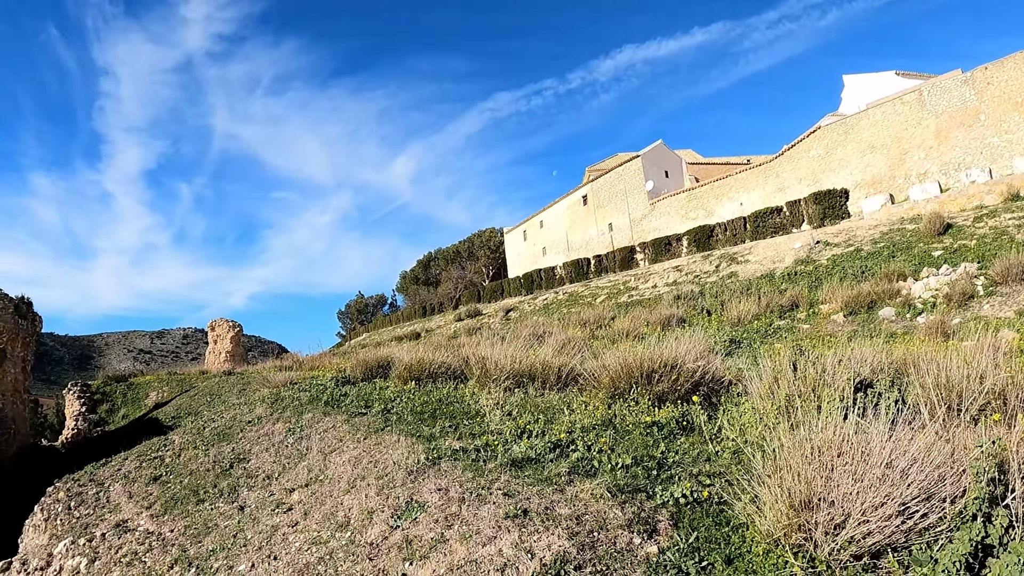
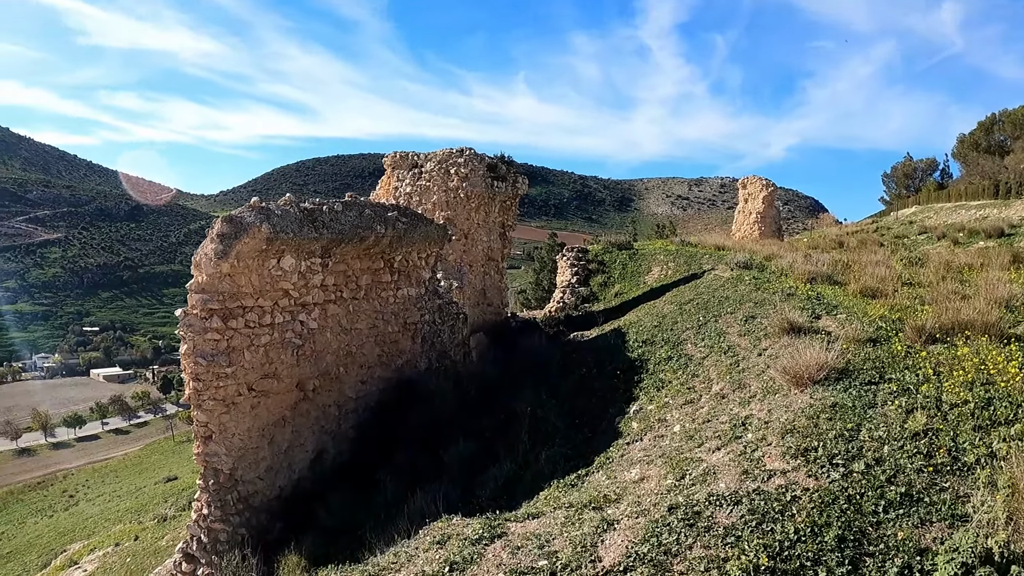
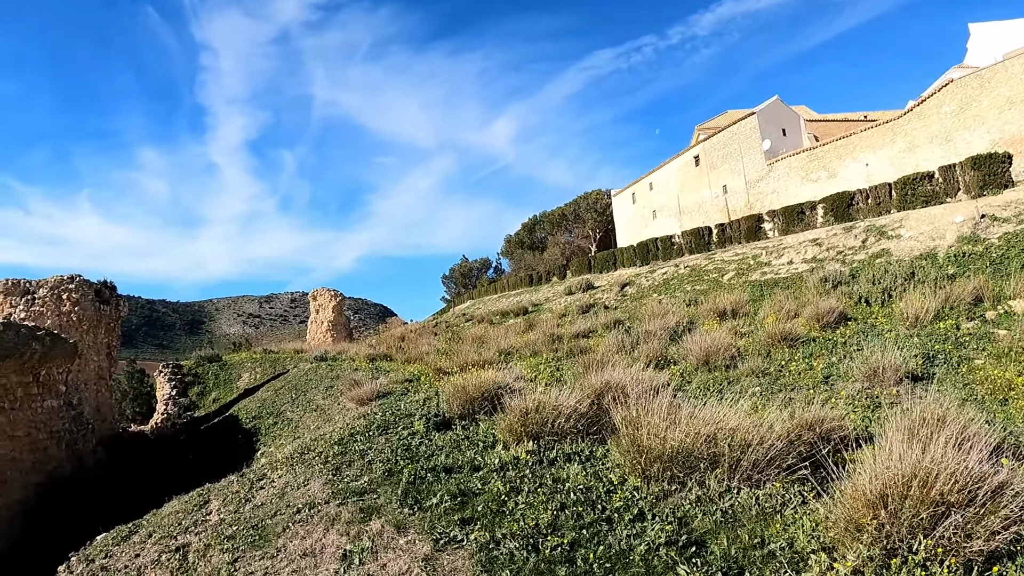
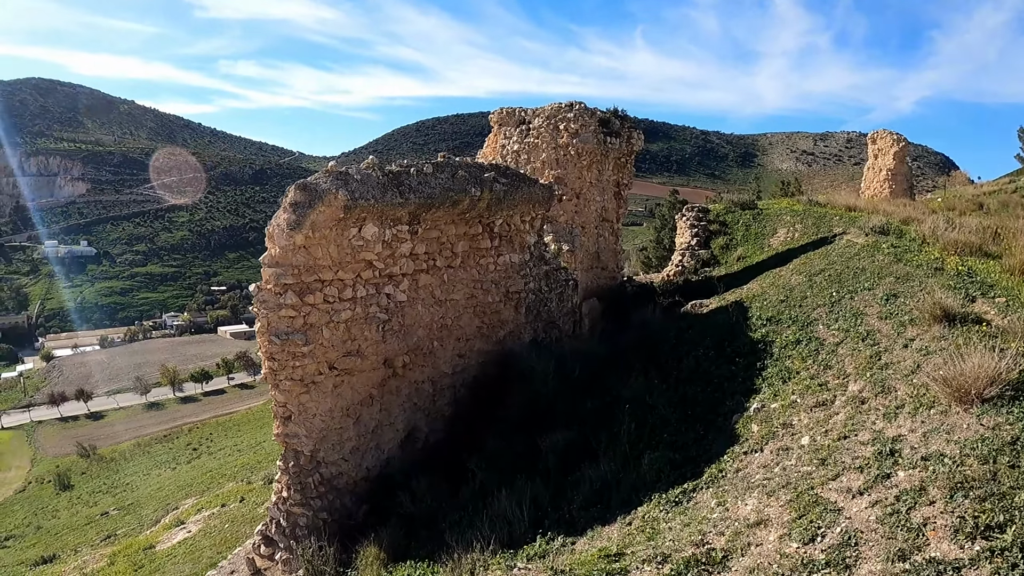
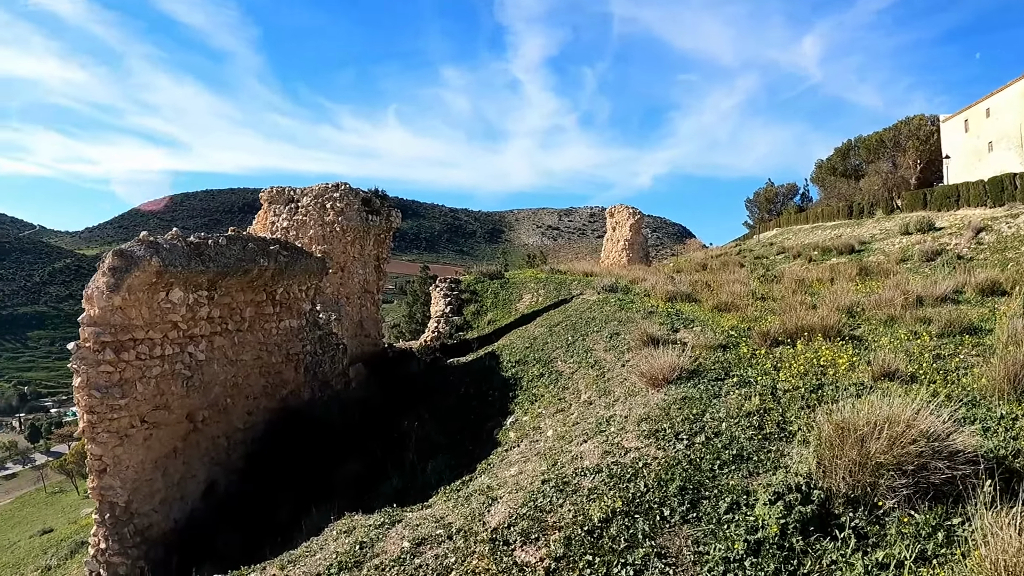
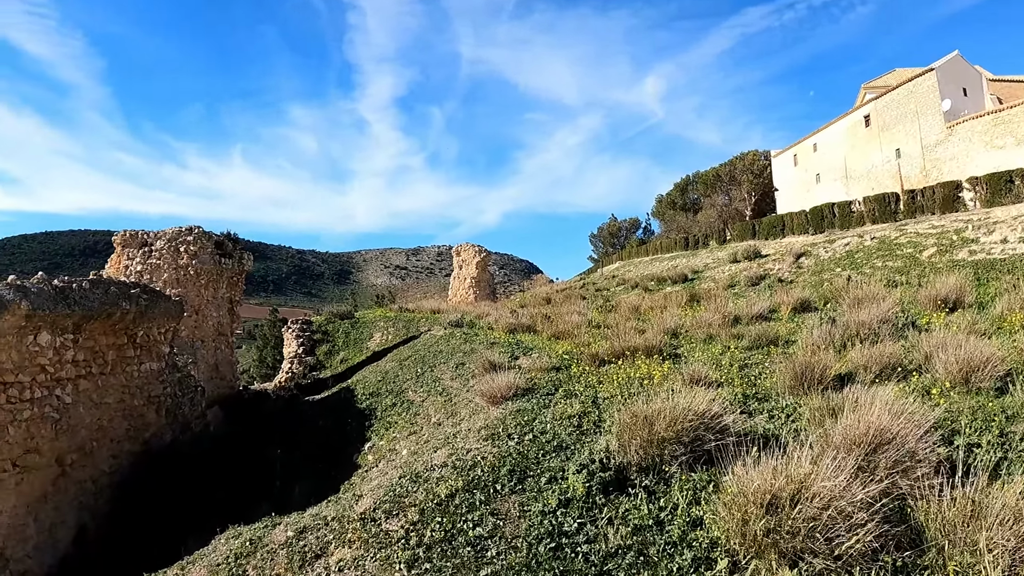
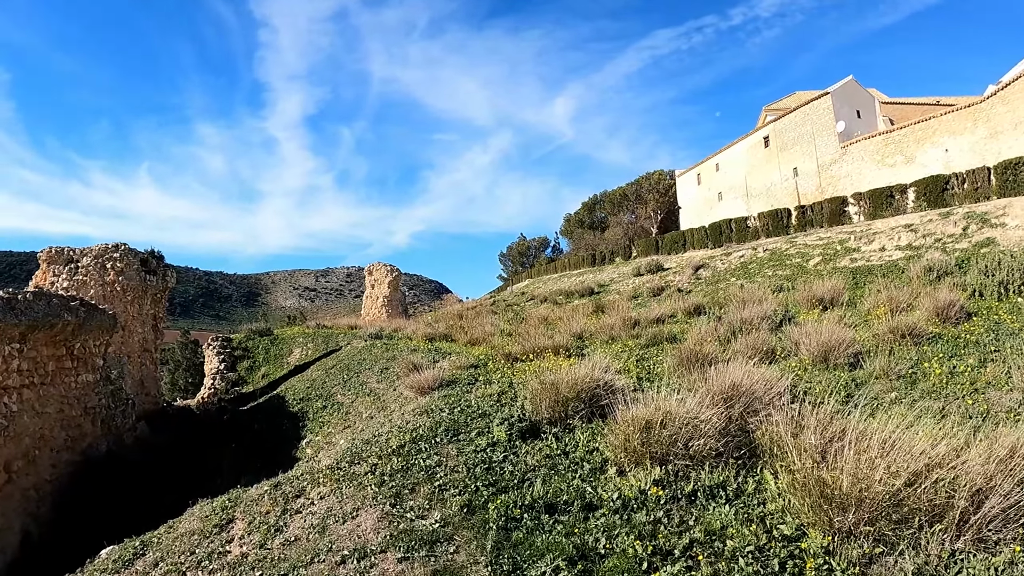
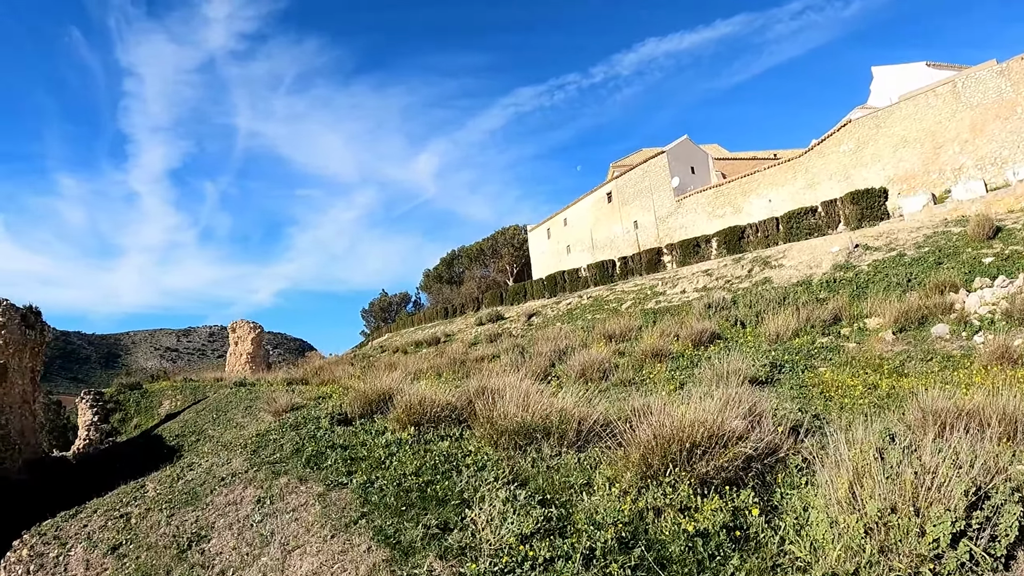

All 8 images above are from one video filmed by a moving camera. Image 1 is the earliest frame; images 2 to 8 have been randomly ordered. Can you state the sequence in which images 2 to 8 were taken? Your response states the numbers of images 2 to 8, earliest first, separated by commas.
8, 3, 7, 6, 5, 2, 4
